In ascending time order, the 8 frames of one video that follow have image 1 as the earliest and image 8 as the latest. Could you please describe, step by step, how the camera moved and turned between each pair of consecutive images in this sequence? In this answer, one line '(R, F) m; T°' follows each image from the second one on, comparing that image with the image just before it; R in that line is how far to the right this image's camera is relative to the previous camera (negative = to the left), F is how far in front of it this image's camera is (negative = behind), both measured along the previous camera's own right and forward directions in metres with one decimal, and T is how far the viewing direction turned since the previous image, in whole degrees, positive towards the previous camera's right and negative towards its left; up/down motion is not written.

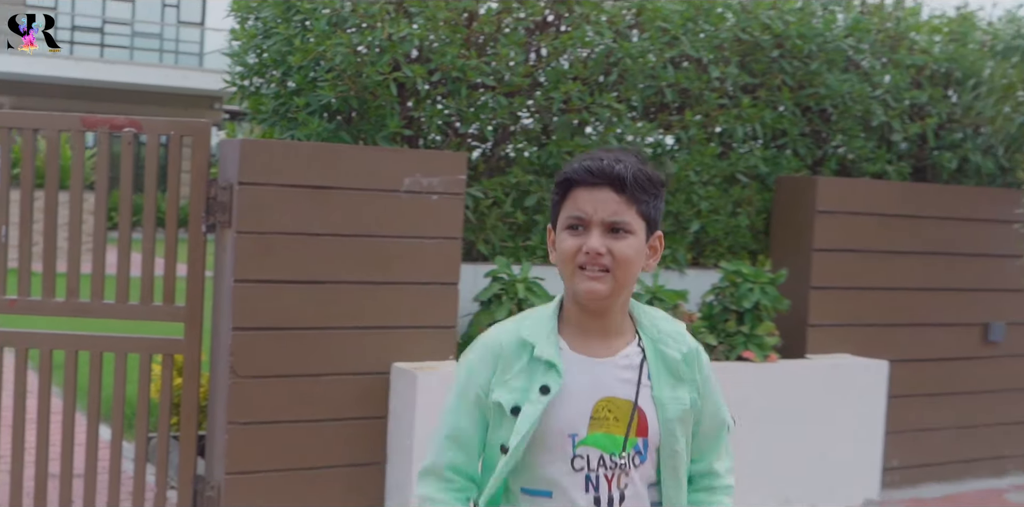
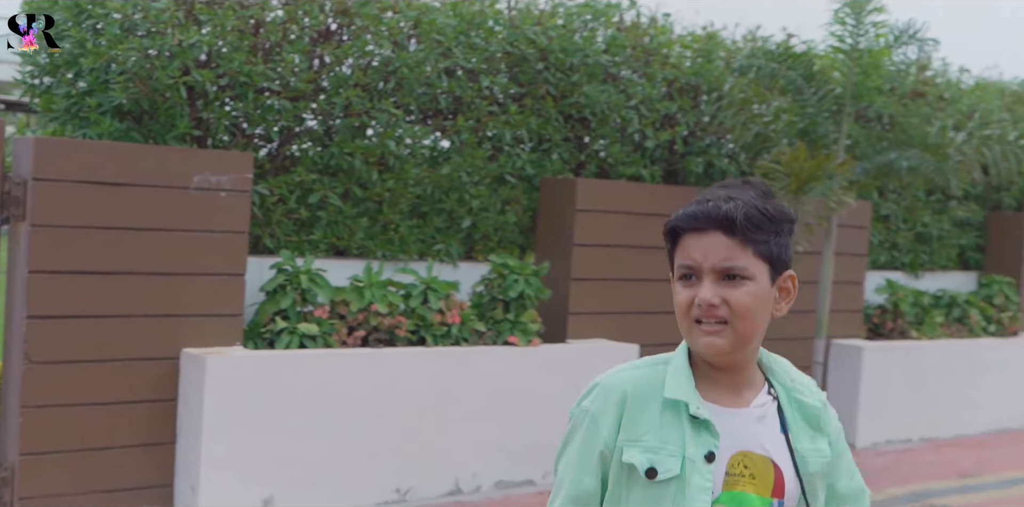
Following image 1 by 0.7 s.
(0.0, -0.3) m; +12°
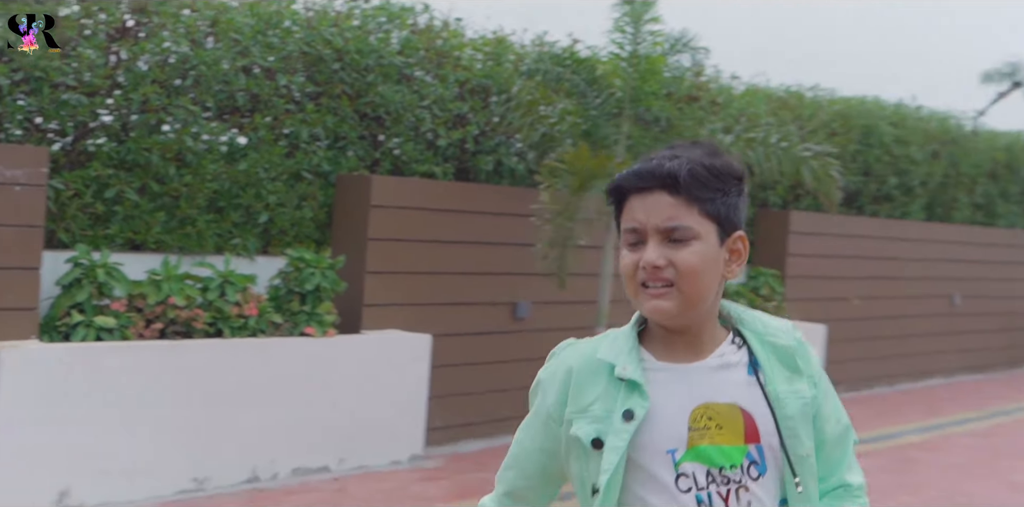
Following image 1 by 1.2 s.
(0.0, -0.2) m; +11°
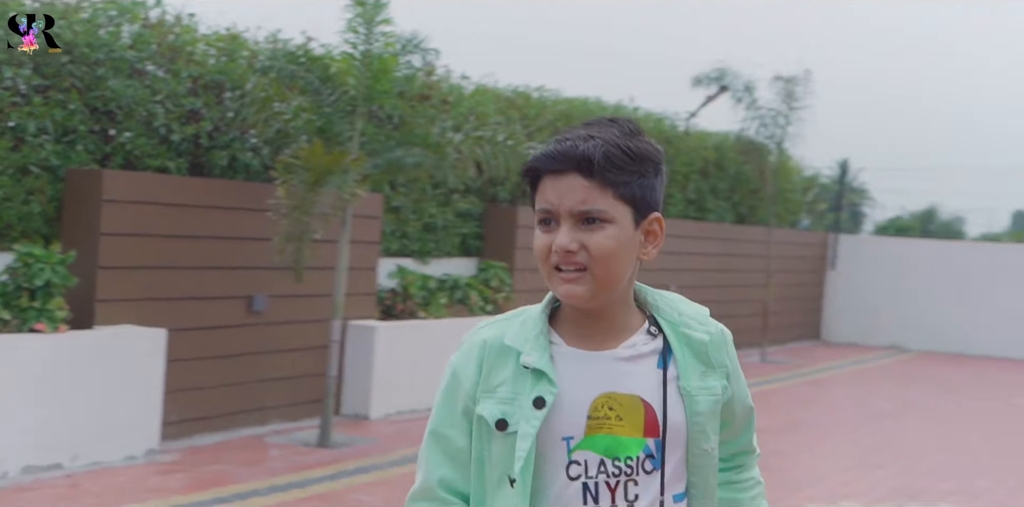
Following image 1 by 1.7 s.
(0.0, -0.3) m; +14°
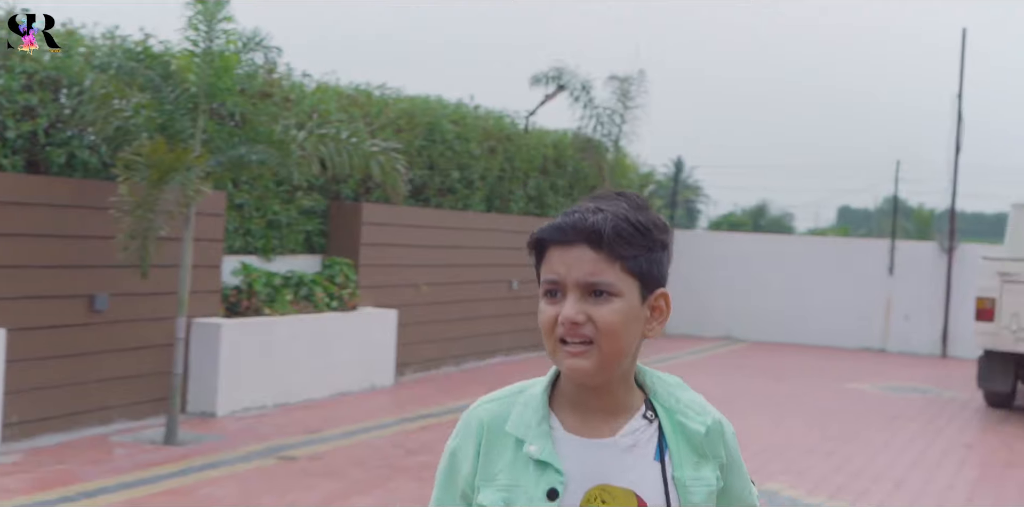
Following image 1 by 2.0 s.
(0.0, -0.3) m; +9°
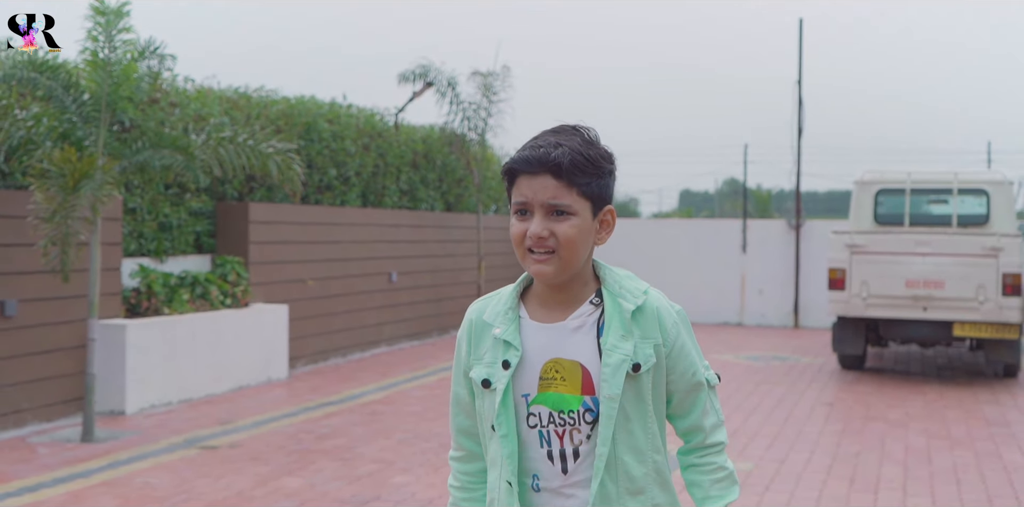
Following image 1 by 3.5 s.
(-0.4, -0.6) m; +8°
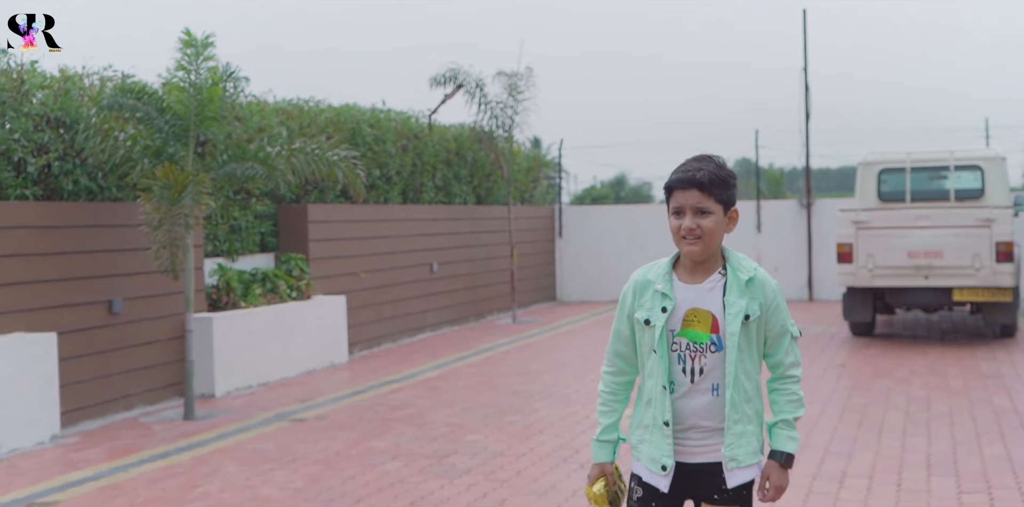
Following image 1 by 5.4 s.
(-0.2, -1.1) m; -1°
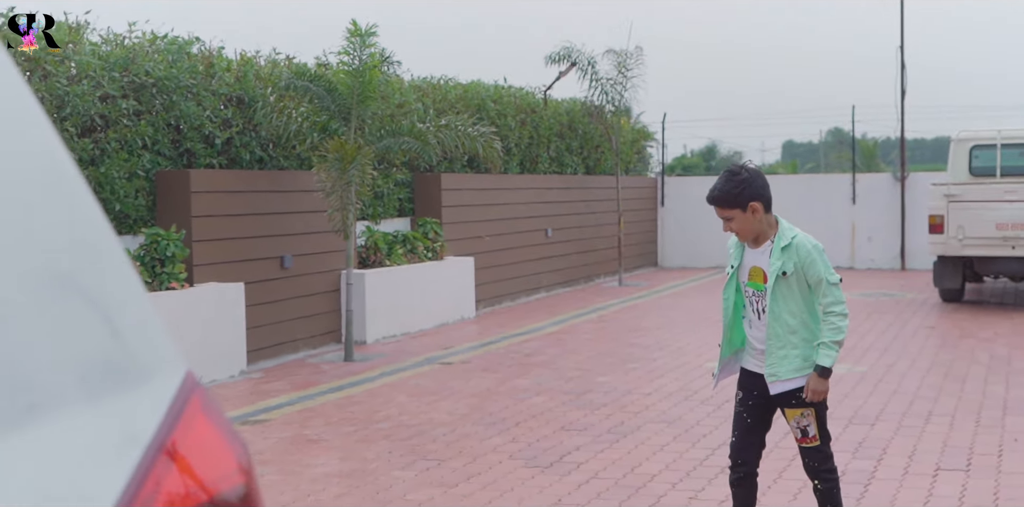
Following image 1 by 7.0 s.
(-0.4, -1.2) m; -4°
